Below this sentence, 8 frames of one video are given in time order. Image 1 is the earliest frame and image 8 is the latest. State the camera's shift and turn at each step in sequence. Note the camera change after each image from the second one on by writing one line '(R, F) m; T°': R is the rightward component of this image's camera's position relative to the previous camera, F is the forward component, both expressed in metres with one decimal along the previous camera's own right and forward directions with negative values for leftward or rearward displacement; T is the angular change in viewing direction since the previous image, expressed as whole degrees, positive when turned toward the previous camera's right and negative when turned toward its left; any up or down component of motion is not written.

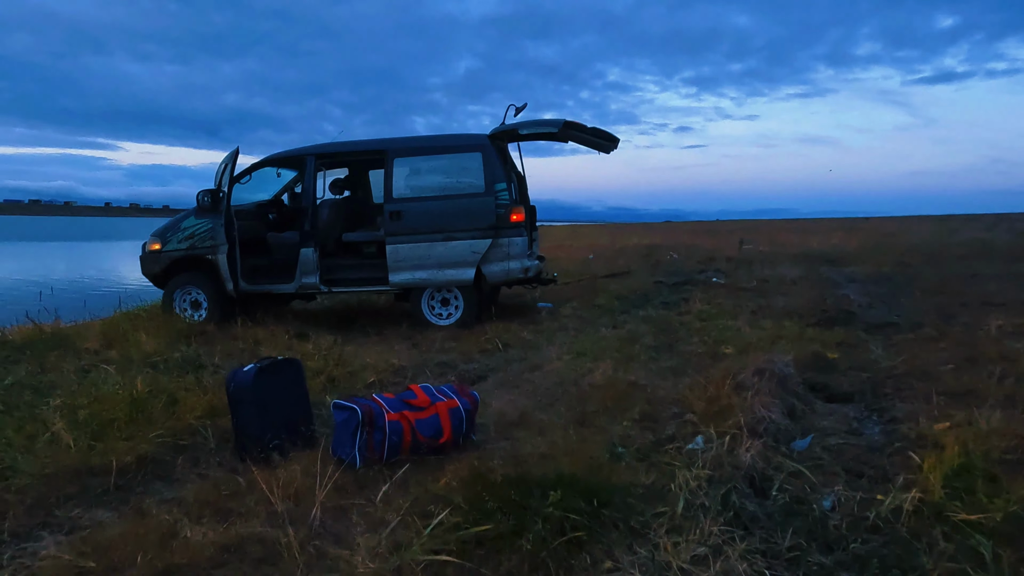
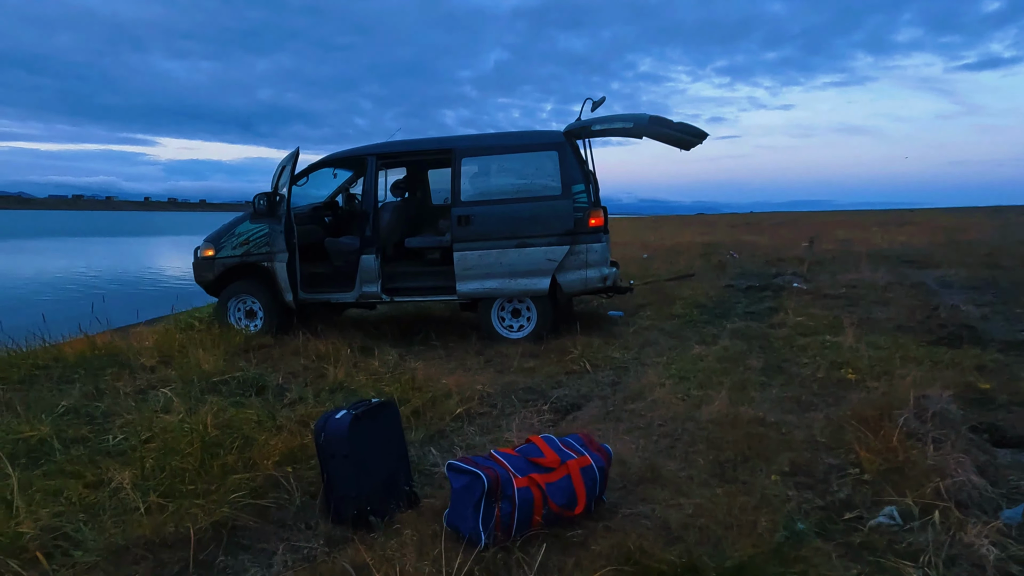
(-0.4, +0.5) m; -3°
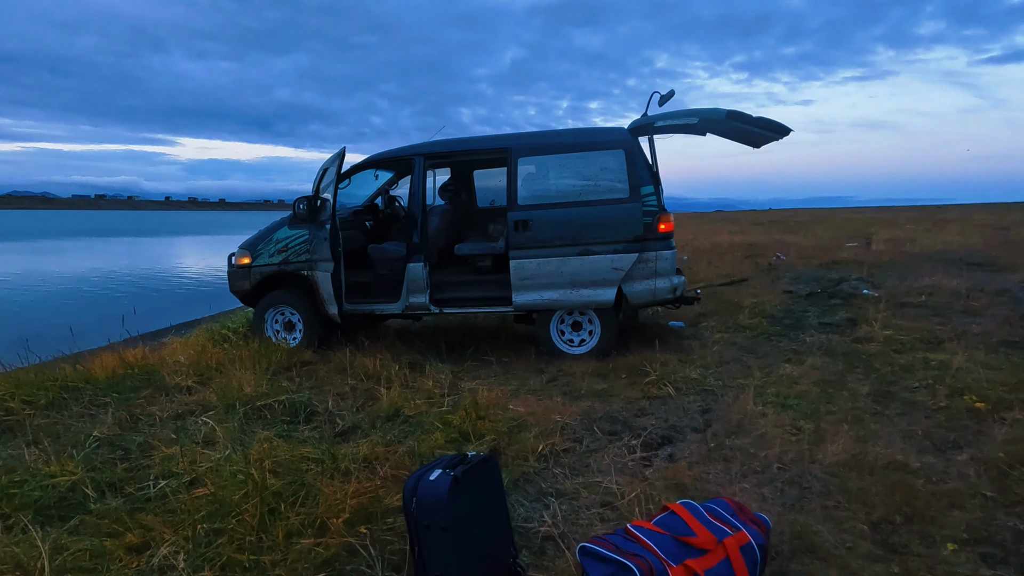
(-0.4, +0.5) m; -1°
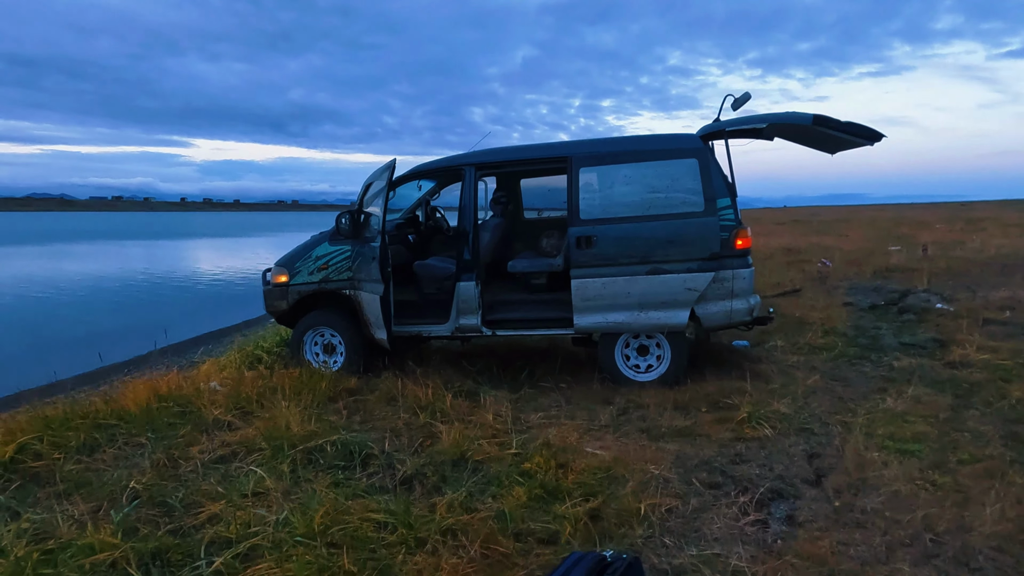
(-0.4, +0.4) m; -1°
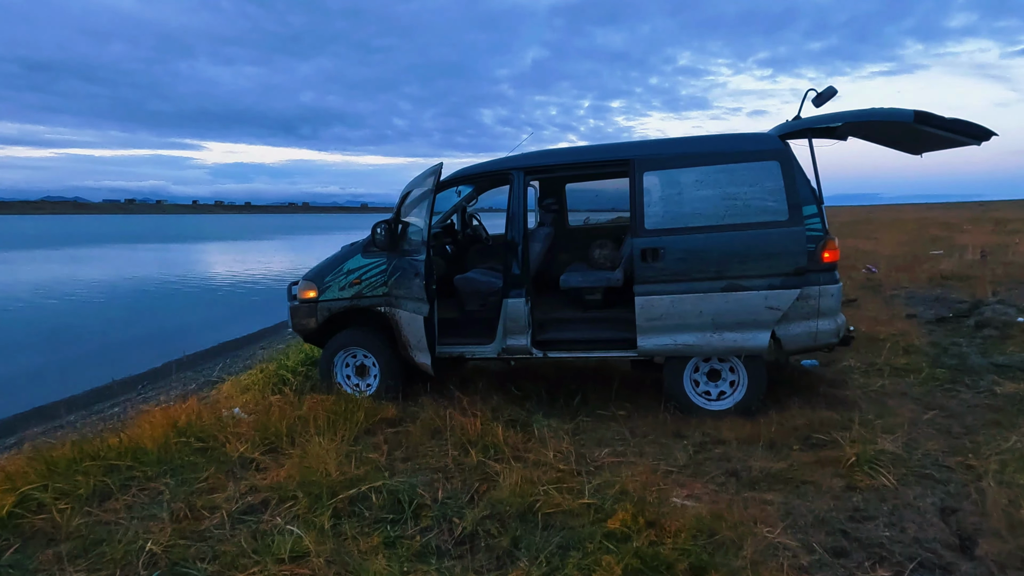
(-0.3, +0.5) m; -1°
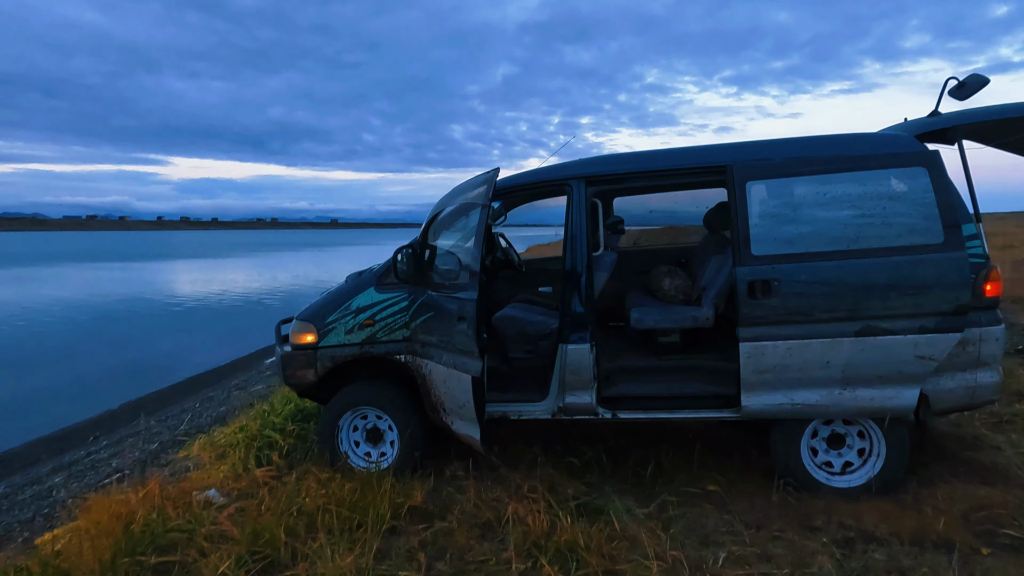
(-0.5, +1.1) m; +2°
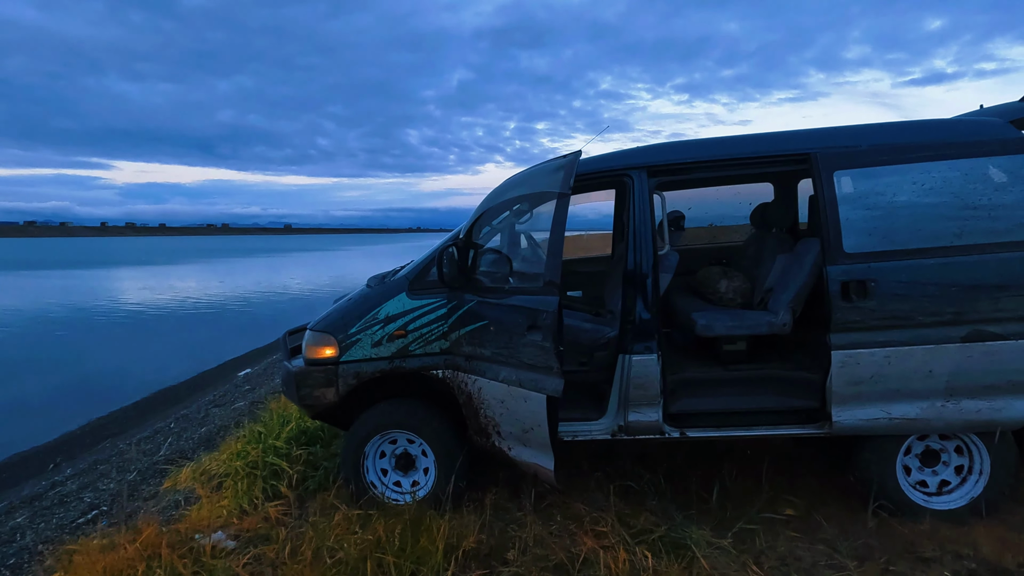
(-0.5, +0.5) m; +4°
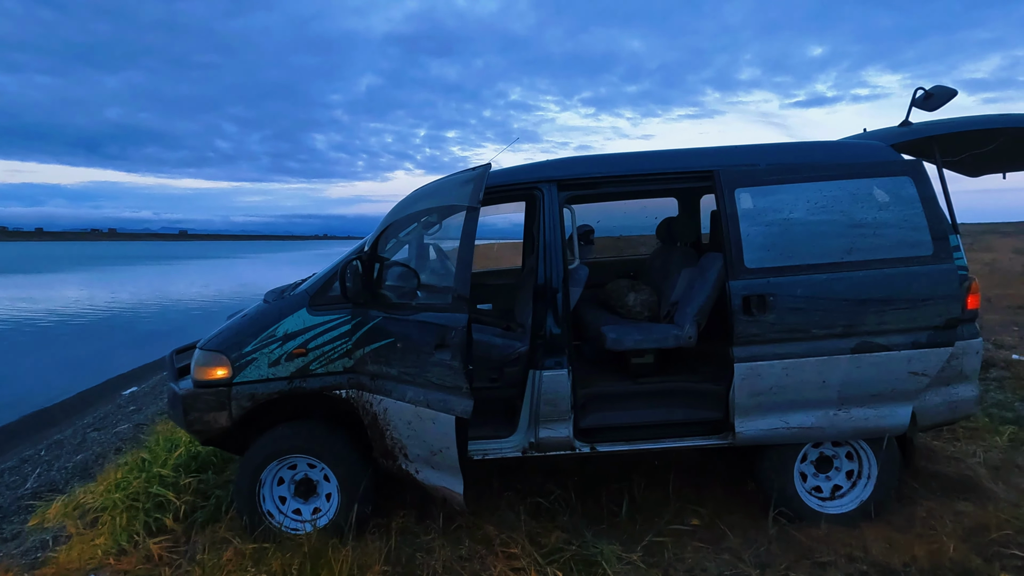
(0.0, +0.1) m; +8°
